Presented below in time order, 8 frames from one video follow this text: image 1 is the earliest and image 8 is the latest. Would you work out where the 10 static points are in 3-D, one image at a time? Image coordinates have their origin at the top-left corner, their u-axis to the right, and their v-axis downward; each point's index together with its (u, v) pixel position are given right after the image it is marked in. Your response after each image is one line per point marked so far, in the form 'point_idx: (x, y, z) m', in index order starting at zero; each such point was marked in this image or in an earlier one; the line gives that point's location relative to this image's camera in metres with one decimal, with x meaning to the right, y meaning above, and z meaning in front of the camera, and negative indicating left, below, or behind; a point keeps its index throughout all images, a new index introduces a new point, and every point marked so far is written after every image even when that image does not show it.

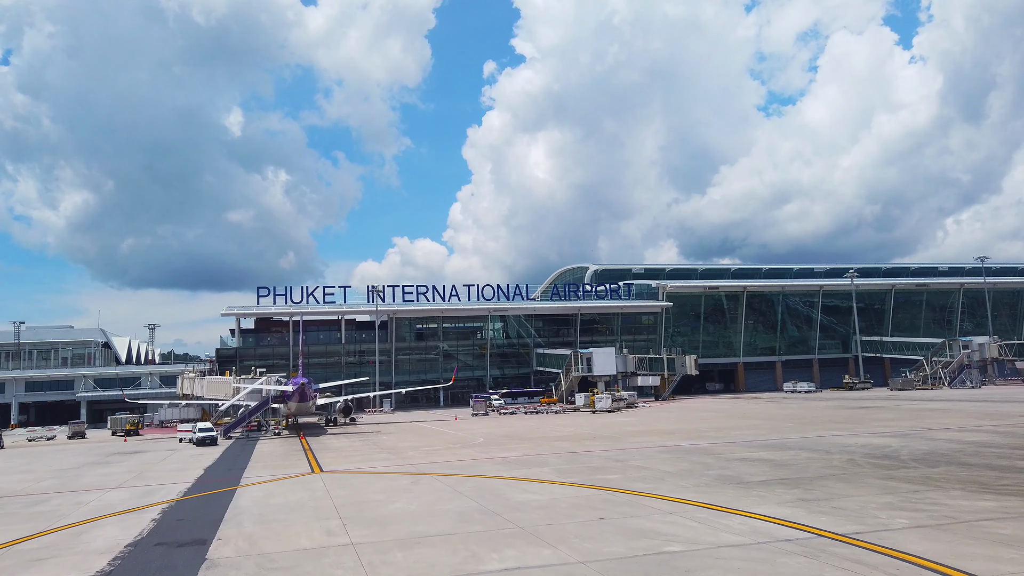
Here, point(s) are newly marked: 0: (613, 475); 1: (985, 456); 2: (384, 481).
0: (+2.5, -4.7, +18.5) m
1: (+12.0, -4.3, +18.8) m
2: (-3.4, -5.0, +19.0) m
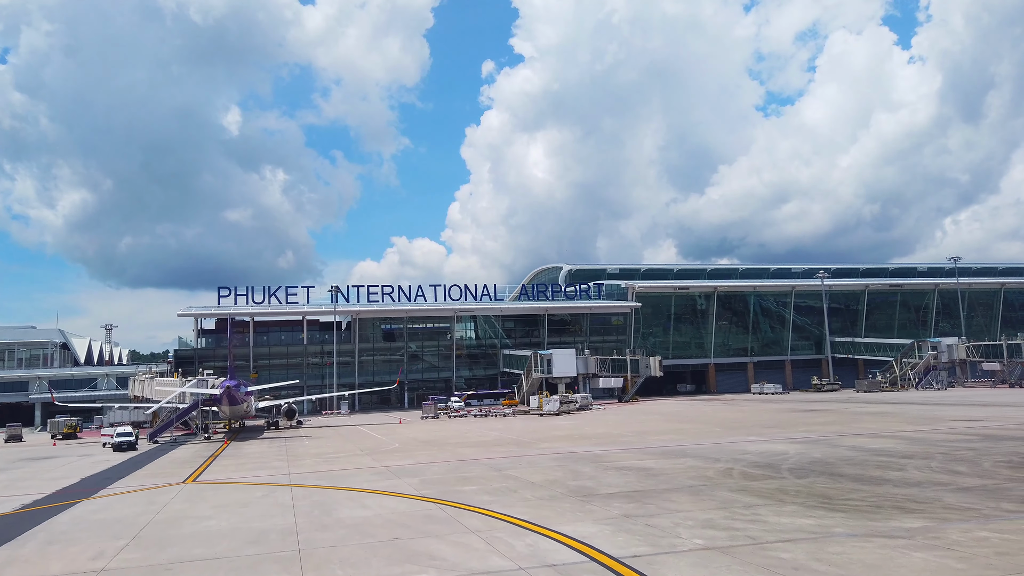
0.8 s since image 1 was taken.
0: (-1.0, -4.7, +17.6) m
1: (+8.5, -4.3, +18.0) m
2: (-6.8, -5.0, +18.0) m
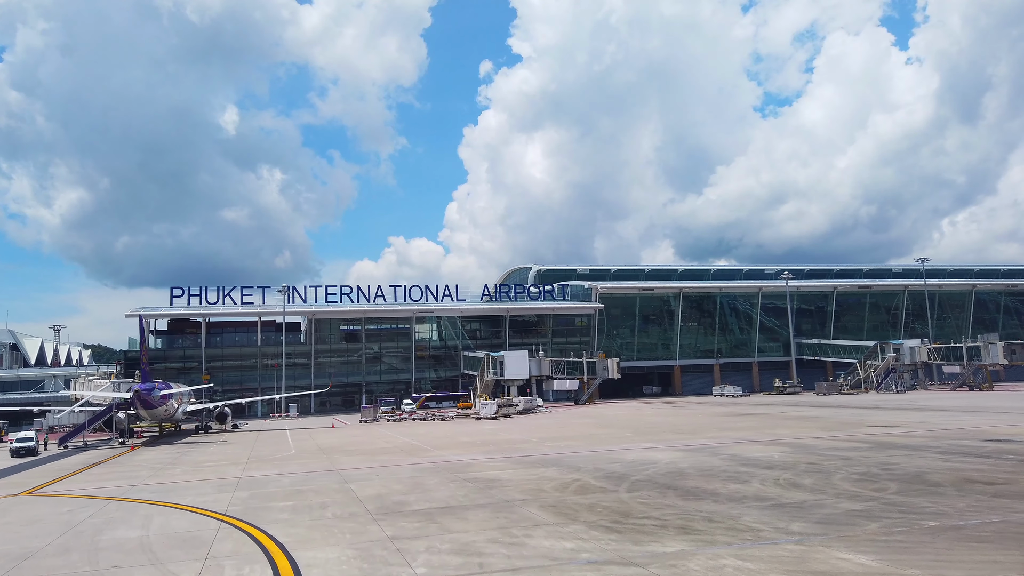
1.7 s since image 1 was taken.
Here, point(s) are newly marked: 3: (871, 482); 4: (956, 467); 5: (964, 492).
0: (-4.9, -4.7, +16.5) m
1: (+4.6, -4.4, +17.0) m
2: (-10.8, -5.0, +16.8) m
3: (+7.4, -4.1, +15.4) m
4: (+10.2, -4.1, +17.0) m
5: (+8.5, -3.8, +13.8) m
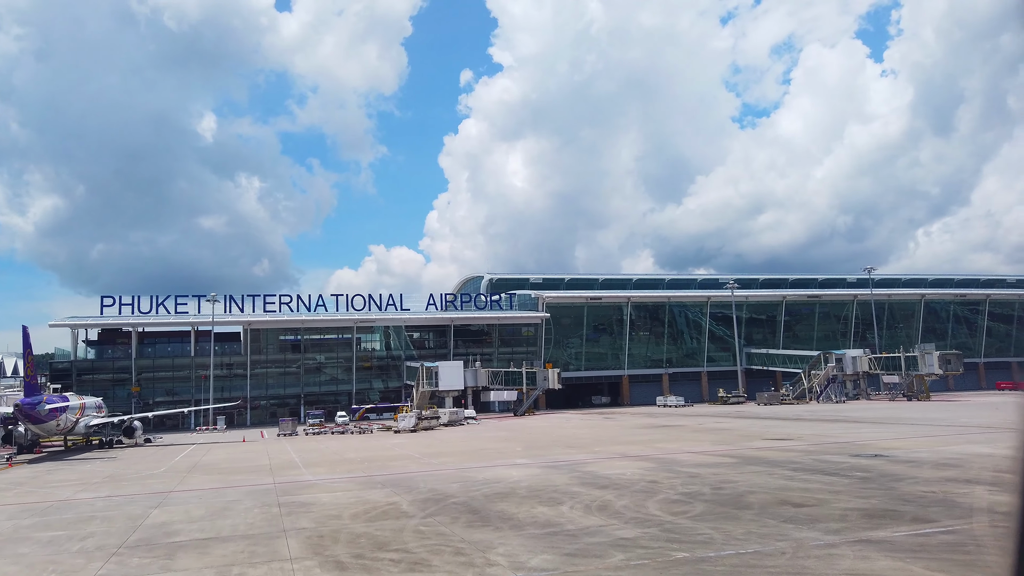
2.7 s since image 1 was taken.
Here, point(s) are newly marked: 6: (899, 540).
0: (-9.1, -4.9, +15.2) m
1: (+0.4, -4.6, +16.0) m
2: (-15.0, -5.2, +15.3) m
3: (+3.3, -4.3, +14.5) m
4: (+6.0, -4.4, +16.2) m
5: (+4.4, -4.0, +13.0) m
6: (+5.5, -3.6, +10.6) m
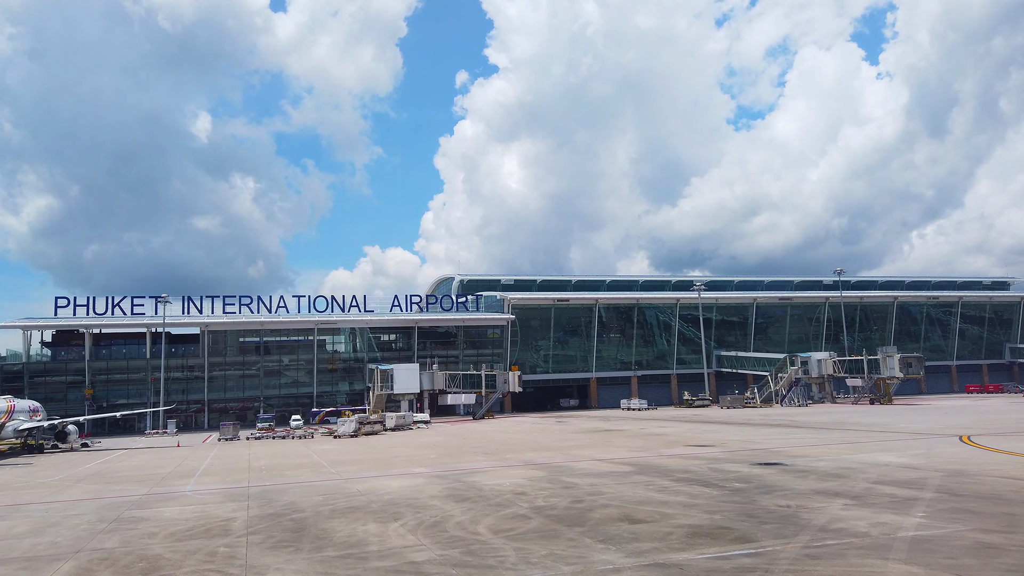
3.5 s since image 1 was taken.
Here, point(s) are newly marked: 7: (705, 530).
0: (-12.3, -4.9, +14.1) m
1: (-2.9, -4.6, +15.1) m
2: (-18.2, -5.2, +14.2) m
3: (+0.1, -4.3, +13.7) m
4: (+2.8, -4.4, +15.3) m
5: (+1.2, -4.1, +12.1) m
6: (+2.4, -3.7, +9.7) m
7: (+3.2, -4.0, +12.0) m
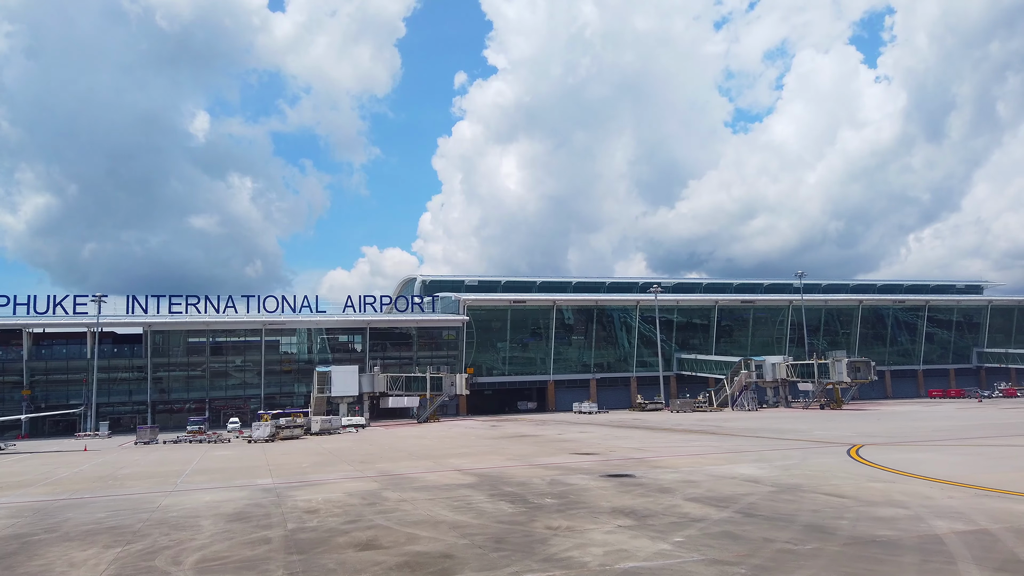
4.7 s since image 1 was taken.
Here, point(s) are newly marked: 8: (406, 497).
0: (-16.8, -4.9, +12.7) m
1: (-7.4, -4.6, +13.8) m
2: (-22.7, -5.1, +12.6) m
3: (-4.4, -4.3, +12.4) m
4: (-1.7, -4.5, +14.1) m
5: (-3.3, -4.1, +10.9) m
6: (-2.0, -3.7, +8.5) m
7: (-1.3, -4.0, +10.8) m
8: (-2.5, -5.0, +17.4) m
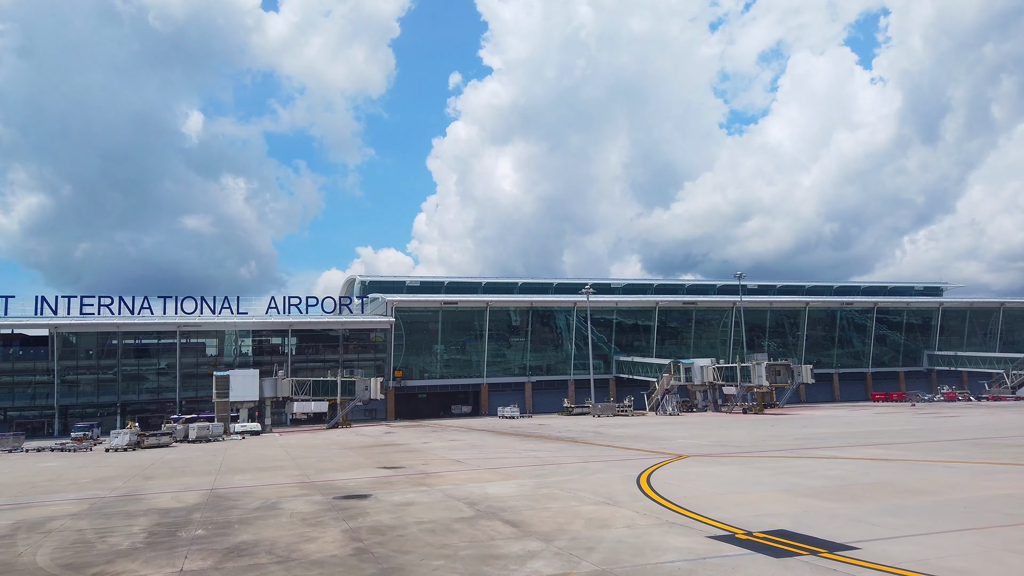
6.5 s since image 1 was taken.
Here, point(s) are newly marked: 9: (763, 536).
0: (-23.6, -4.9, +10.4) m
1: (-14.2, -4.7, +11.7) m
2: (-29.4, -5.1, +10.2) m
3: (-11.2, -4.4, +10.4) m
4: (-8.5, -4.5, +12.2) m
5: (-10.0, -4.1, +8.9) m
6: (-8.7, -3.7, +6.6) m
7: (-8.0, -4.0, +8.9) m
8: (-9.4, -5.0, +15.5) m
9: (+4.1, -4.1, +12.1) m
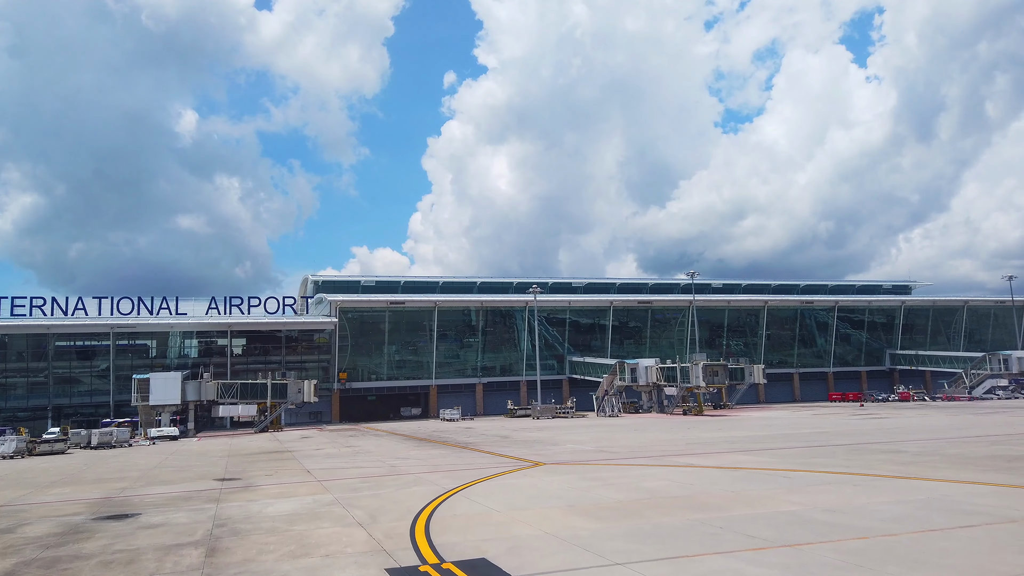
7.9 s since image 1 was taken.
0: (-28.6, -5.0, +8.8) m
1: (-19.3, -4.8, +10.3) m
2: (-34.5, -5.2, +8.5) m
3: (-16.2, -4.5, +9.0) m
4: (-13.6, -4.6, +10.8) m
5: (-15.0, -4.2, +7.5) m
6: (-13.7, -3.8, +5.2) m
7: (-13.1, -4.1, +7.5) m
8: (-14.5, -5.1, +14.1) m
9: (-1.0, -4.2, +11.0) m
